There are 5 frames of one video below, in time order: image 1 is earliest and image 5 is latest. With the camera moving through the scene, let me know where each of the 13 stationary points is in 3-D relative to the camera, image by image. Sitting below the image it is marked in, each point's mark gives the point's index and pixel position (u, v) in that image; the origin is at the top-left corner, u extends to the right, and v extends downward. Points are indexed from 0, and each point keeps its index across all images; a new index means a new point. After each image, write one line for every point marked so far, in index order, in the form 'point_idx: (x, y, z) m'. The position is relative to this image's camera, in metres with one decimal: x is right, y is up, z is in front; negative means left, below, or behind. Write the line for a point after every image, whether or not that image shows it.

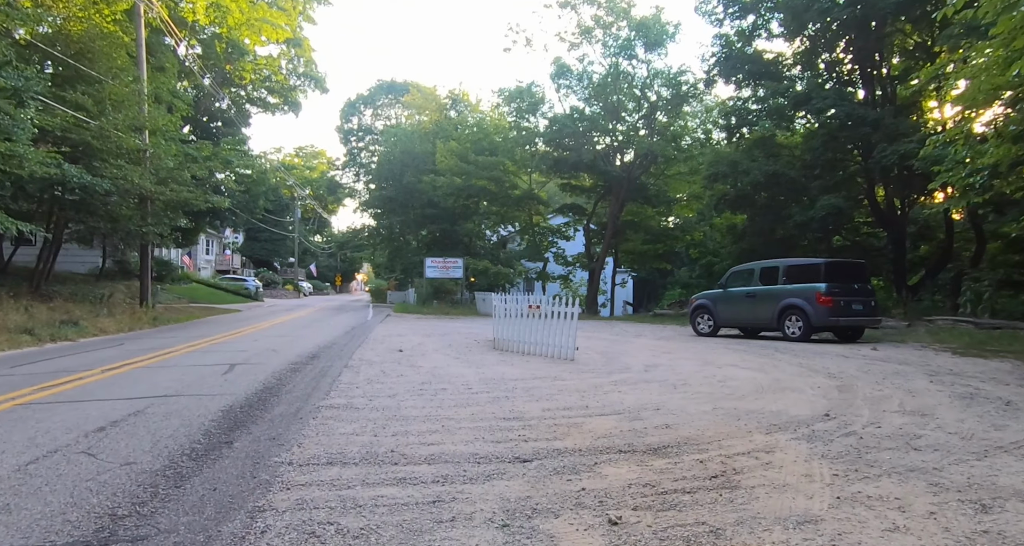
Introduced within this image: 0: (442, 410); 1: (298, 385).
0: (-0.8, -1.5, +6.1) m
1: (-3.0, -1.5, +7.6) m
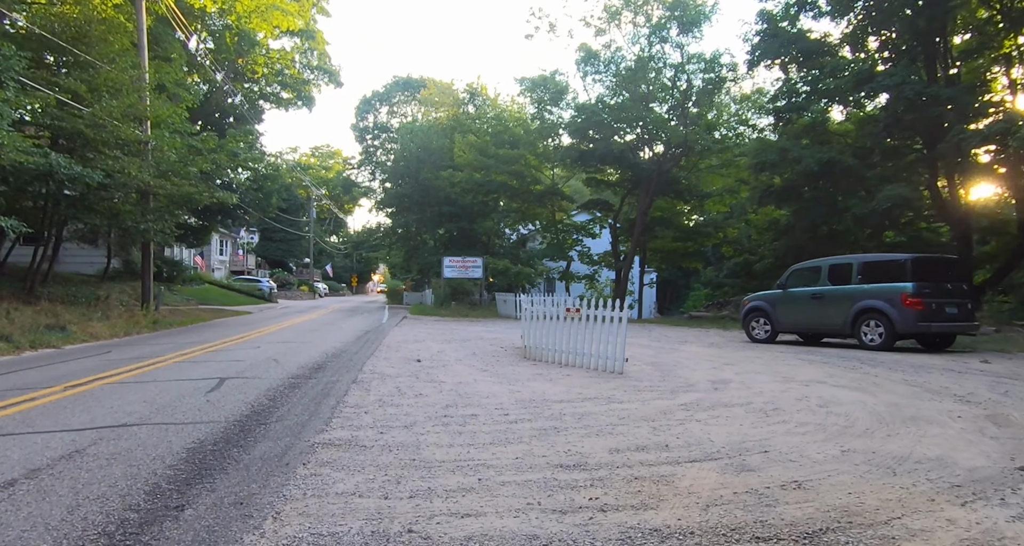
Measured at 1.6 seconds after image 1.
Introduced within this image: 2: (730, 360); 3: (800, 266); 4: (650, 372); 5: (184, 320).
0: (-0.3, -1.5, +4.6) m
1: (-2.4, -1.5, +6.1) m
2: (+4.0, -1.6, +9.9) m
3: (+6.5, +0.1, +12.3) m
4: (+2.2, -1.6, +8.8) m
5: (-11.8, -1.7, +19.7) m
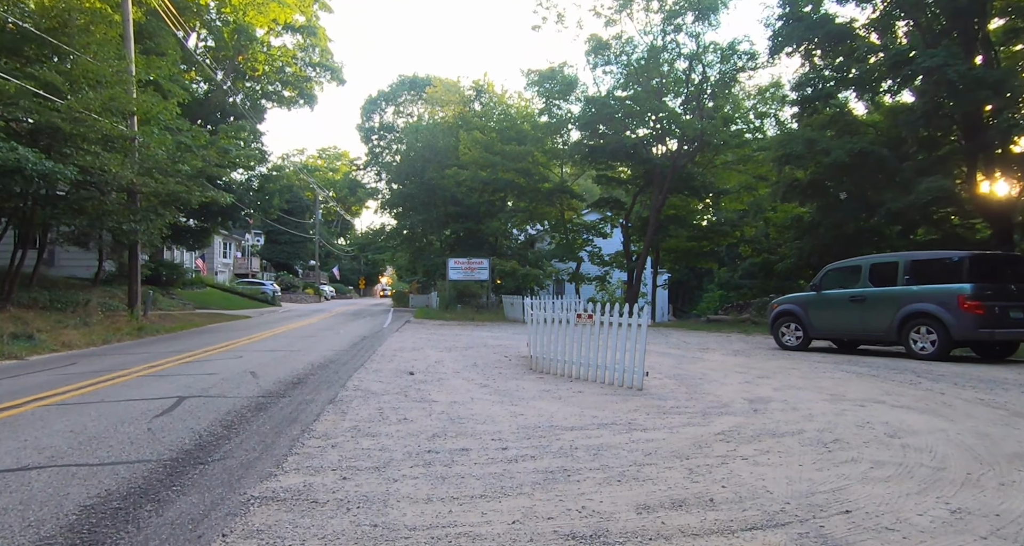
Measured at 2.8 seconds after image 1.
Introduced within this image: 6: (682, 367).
0: (-0.3, -1.5, +3.5) m
1: (-2.4, -1.5, +5.1) m
2: (+4.0, -1.6, +8.8) m
3: (+6.6, +0.1, +11.1) m
4: (+2.3, -1.6, +7.6) m
5: (-11.6, -1.8, +18.8) m
6: (+3.0, -1.7, +9.7) m
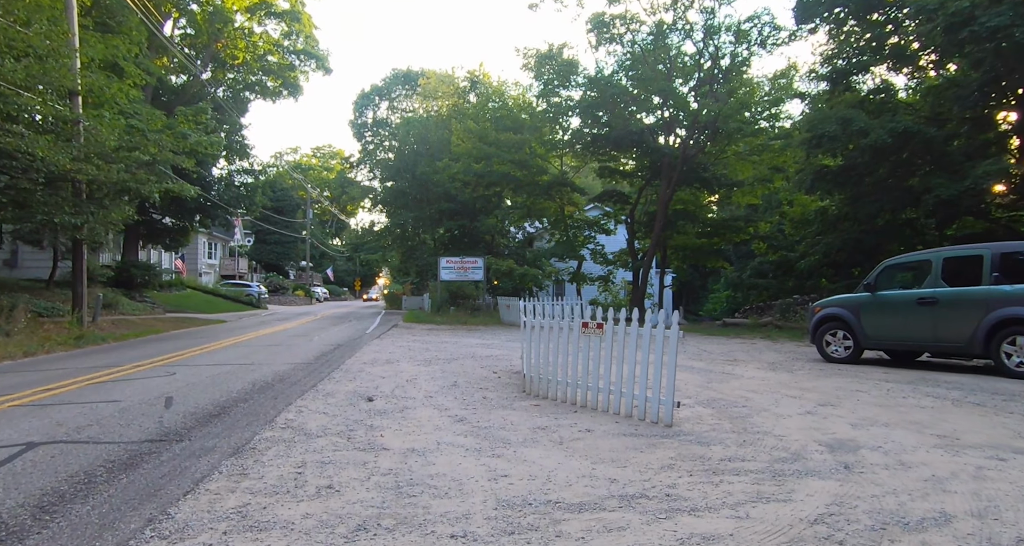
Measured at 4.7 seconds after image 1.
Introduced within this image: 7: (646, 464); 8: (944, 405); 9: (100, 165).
0: (-0.5, -1.5, +1.5) m
1: (-2.6, -1.5, +3.1) m
2: (+3.9, -1.5, +6.8) m
3: (+6.4, +0.2, +9.1) m
4: (+2.1, -1.6, +5.6) m
5: (-11.8, -1.8, +16.8) m
6: (+2.9, -1.6, +7.7) m
7: (+1.1, -1.5, +4.4) m
8: (+4.8, -1.5, +6.1) m
9: (-10.7, +2.8, +14.4) m
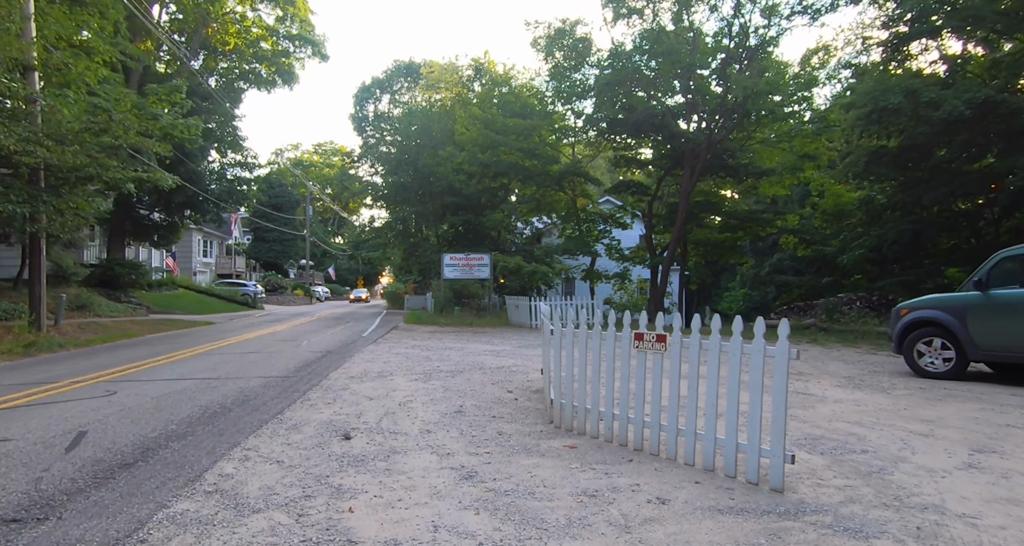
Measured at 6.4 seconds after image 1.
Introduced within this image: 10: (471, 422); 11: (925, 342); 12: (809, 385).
0: (-0.3, -1.4, -0.3) m
1: (-2.4, -1.5, +1.3) m
2: (+4.1, -1.5, +4.9) m
3: (+6.6, +0.3, +7.2) m
4: (+2.3, -1.5, +3.8) m
5: (-11.4, -1.8, +15.1) m
6: (+3.1, -1.5, +5.9) m
7: (+1.3, -1.5, +2.6) m
8: (+5.0, -1.4, +4.2) m
9: (-10.4, +2.8, +12.6) m
10: (-0.5, -1.6, +5.9) m
11: (+6.0, -1.0, +7.9) m
12: (+4.1, -1.6, +7.6) m
